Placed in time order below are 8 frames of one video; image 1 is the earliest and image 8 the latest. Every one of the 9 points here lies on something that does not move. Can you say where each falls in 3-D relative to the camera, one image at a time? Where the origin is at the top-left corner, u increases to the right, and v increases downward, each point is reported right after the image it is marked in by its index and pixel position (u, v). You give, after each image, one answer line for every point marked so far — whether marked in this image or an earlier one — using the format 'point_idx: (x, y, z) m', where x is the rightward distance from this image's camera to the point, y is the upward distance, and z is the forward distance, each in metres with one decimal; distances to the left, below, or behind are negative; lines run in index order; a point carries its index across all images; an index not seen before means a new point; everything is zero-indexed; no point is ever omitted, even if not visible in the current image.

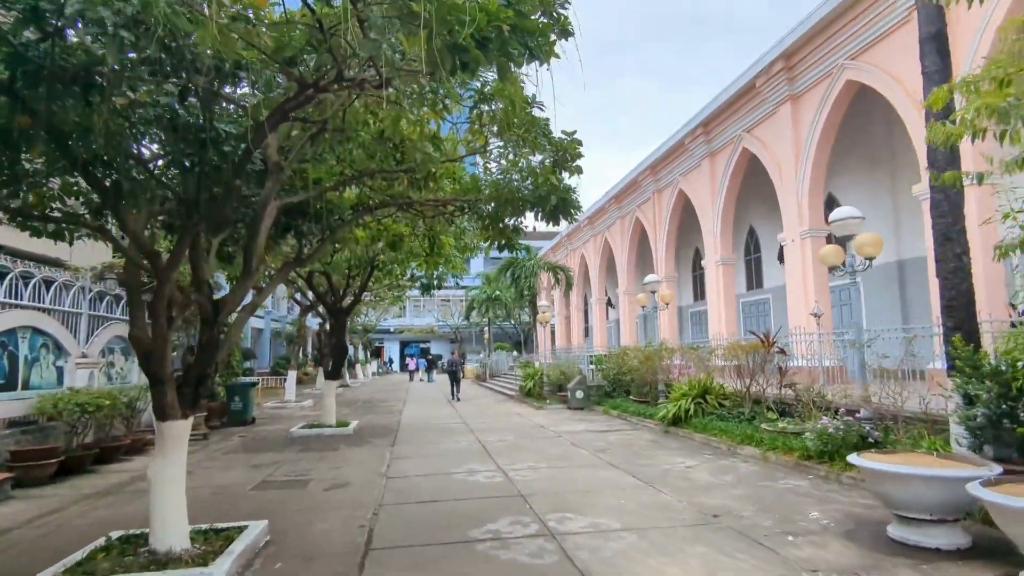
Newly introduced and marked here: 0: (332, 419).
0: (-4.0, -2.9, +13.9) m
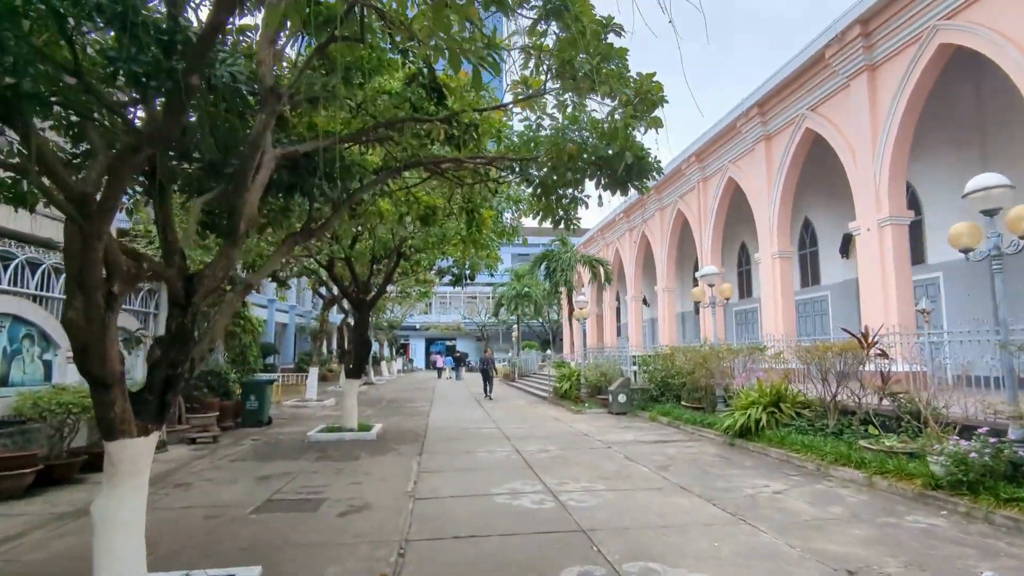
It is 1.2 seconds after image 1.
0: (-3.2, -2.7, +12.6) m
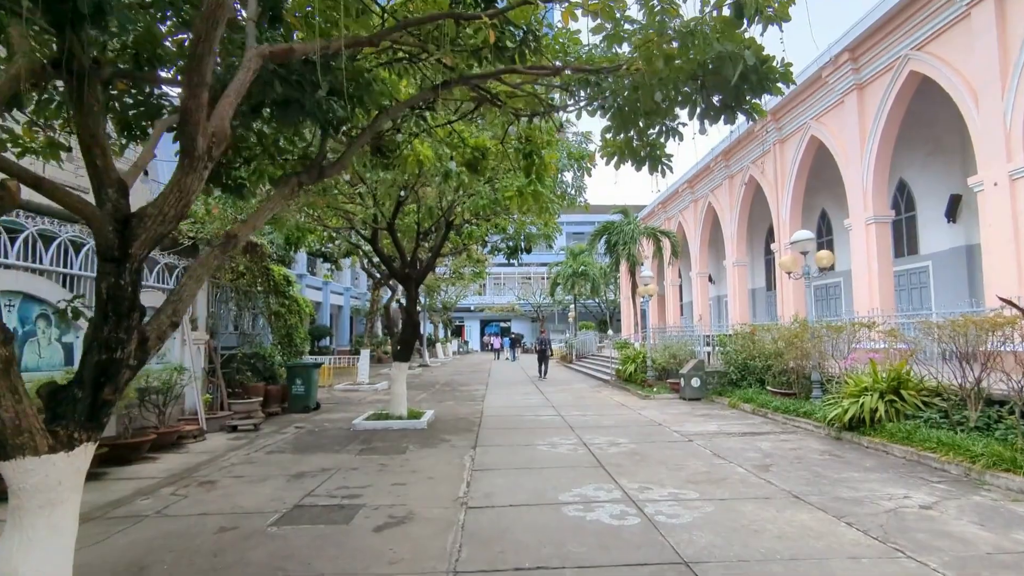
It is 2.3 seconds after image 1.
0: (-2.0, -2.3, +11.5) m
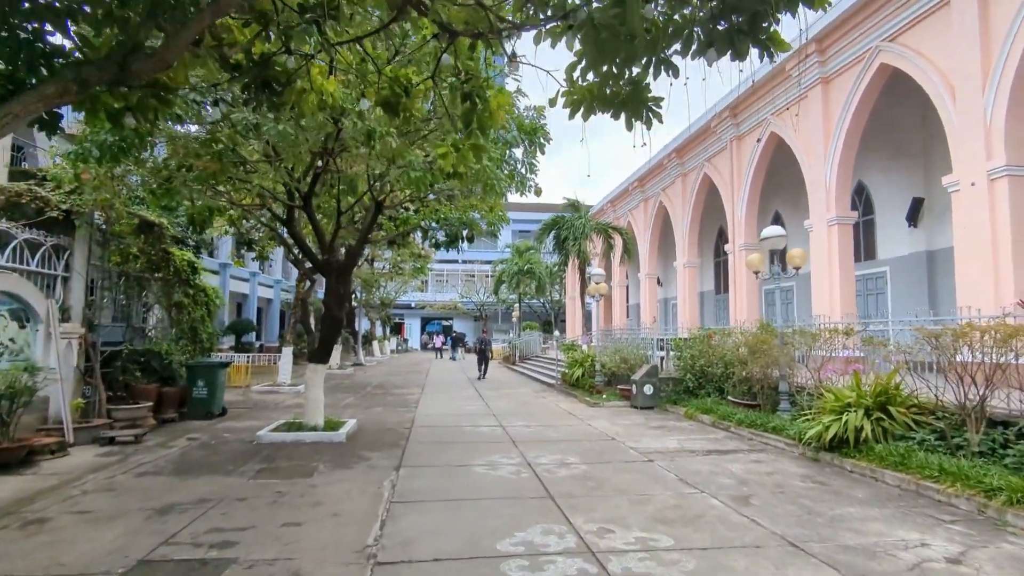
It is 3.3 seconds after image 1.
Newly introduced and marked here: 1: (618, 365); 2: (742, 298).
0: (-3.1, -2.1, +9.9) m
1: (+2.6, -1.9, +15.2) m
2: (+6.9, -0.3, +18.8) m
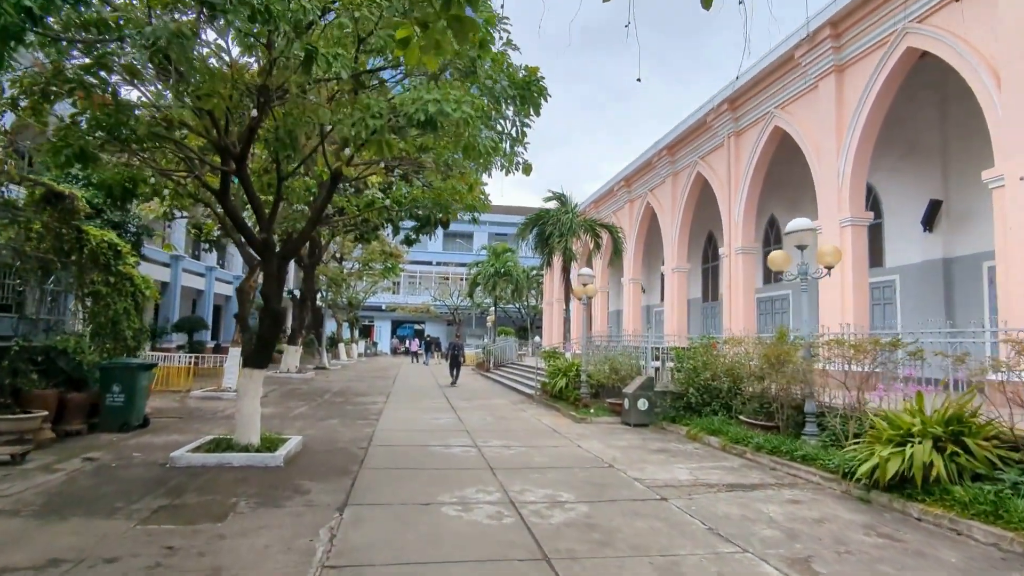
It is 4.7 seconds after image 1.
0: (-3.3, -1.9, +8.1) m
1: (+2.0, -1.9, +13.6) m
2: (+6.3, -0.5, +17.4) m
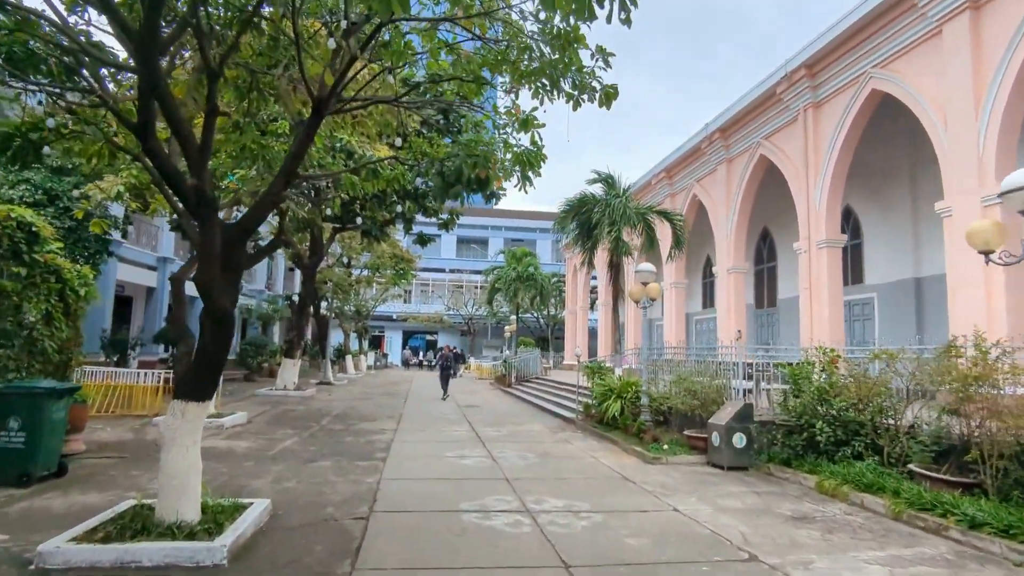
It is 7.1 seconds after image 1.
0: (-2.7, -1.8, +5.2) m
1: (+2.8, -1.9, +10.6) m
2: (+7.1, -0.5, +14.3) m
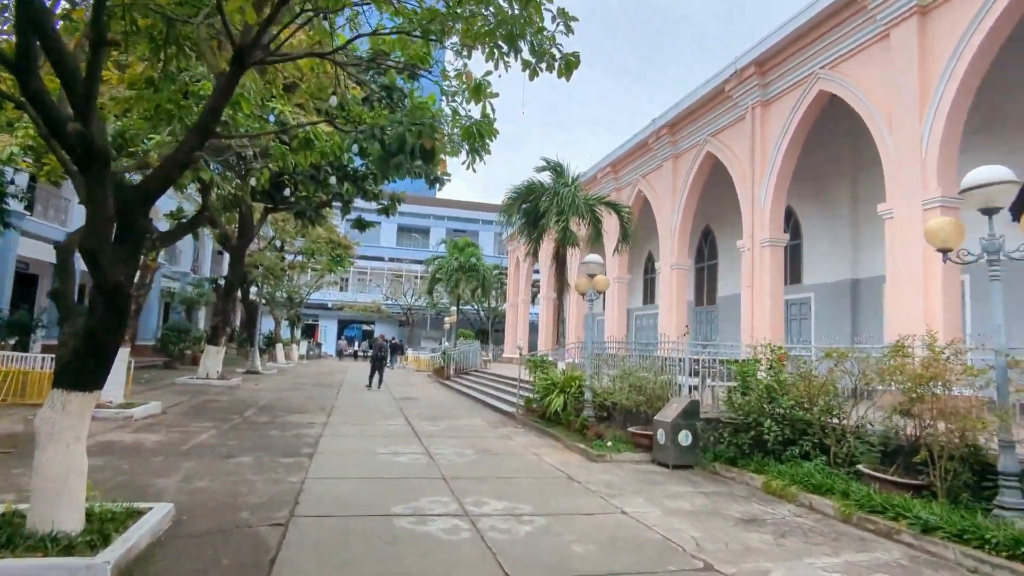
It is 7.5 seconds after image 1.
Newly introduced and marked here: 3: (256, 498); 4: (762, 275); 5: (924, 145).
0: (-3.1, -1.6, +4.4) m
1: (+1.8, -1.8, +10.3) m
2: (+5.8, -0.5, +14.4) m
3: (-2.5, -2.1, +6.1) m
4: (+5.8, +0.3, +14.5) m
5: (+6.9, +2.3, +10.5) m
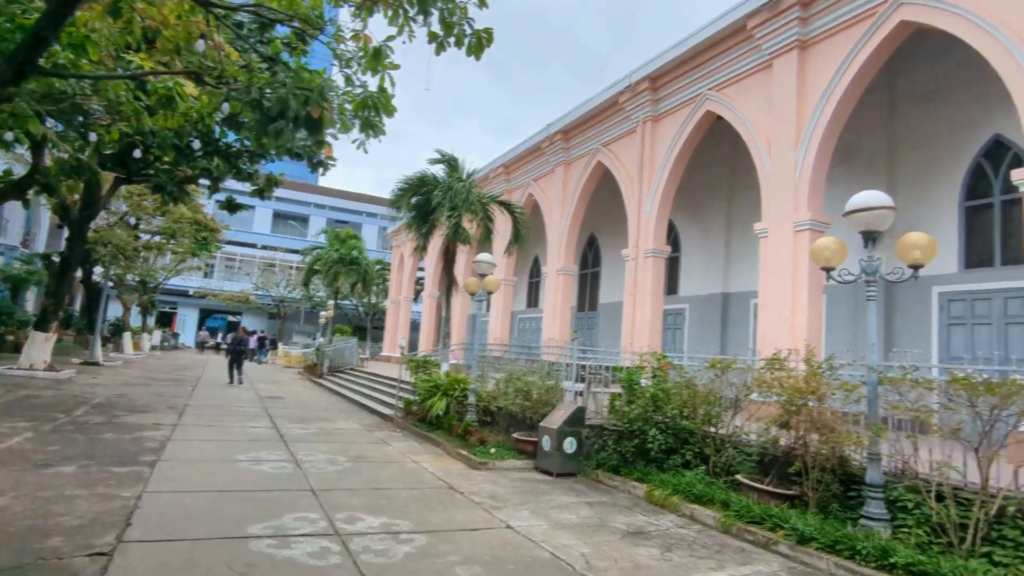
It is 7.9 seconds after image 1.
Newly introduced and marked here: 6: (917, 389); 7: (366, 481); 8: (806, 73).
0: (-3.8, -1.4, +3.3) m
1: (-0.1, -1.8, +10.0) m
2: (+3.1, -0.7, +14.8) m
3: (-3.6, -1.9, +5.1) m
4: (+3.1, +0.1, +14.8) m
5: (+5.1, +2.0, +11.1) m
6: (+3.5, -0.9, +5.4) m
7: (-1.7, -2.2, +7.2) m
8: (+5.3, +3.8, +11.4) m
